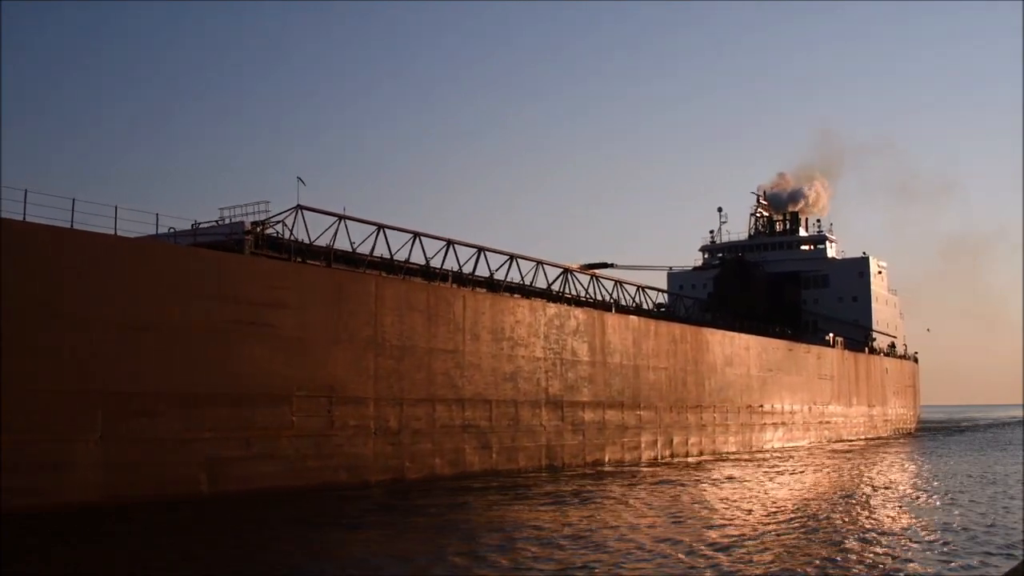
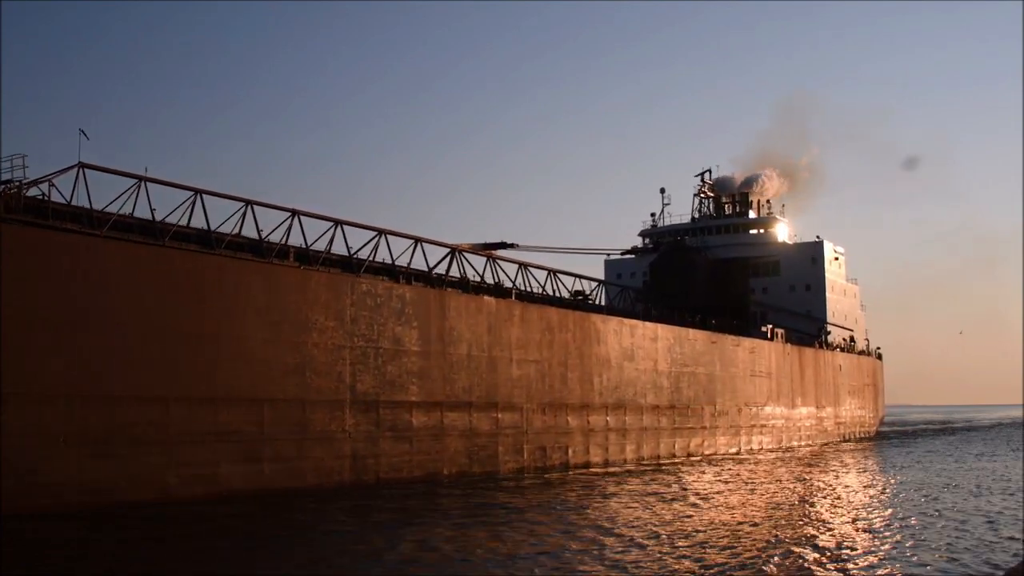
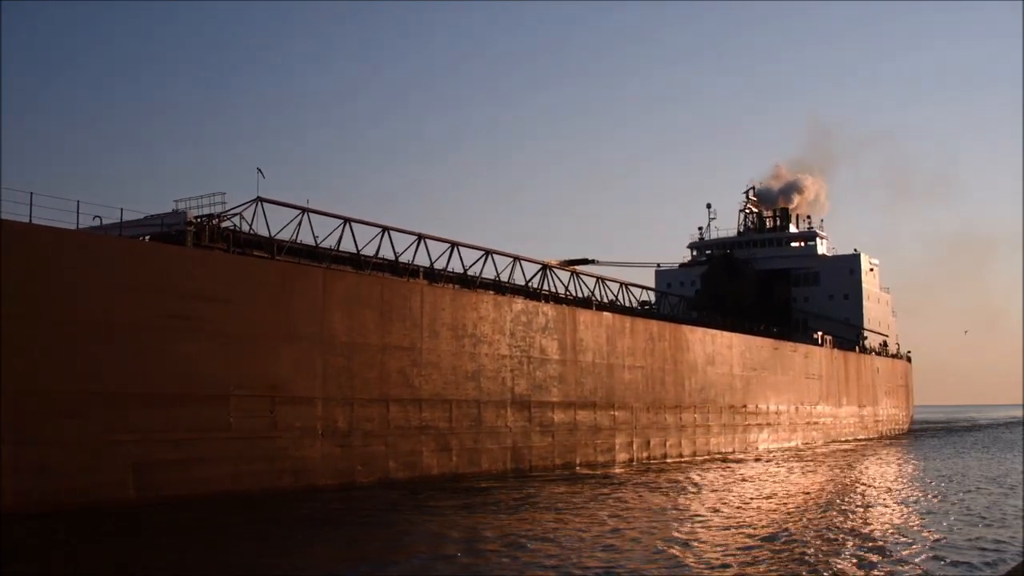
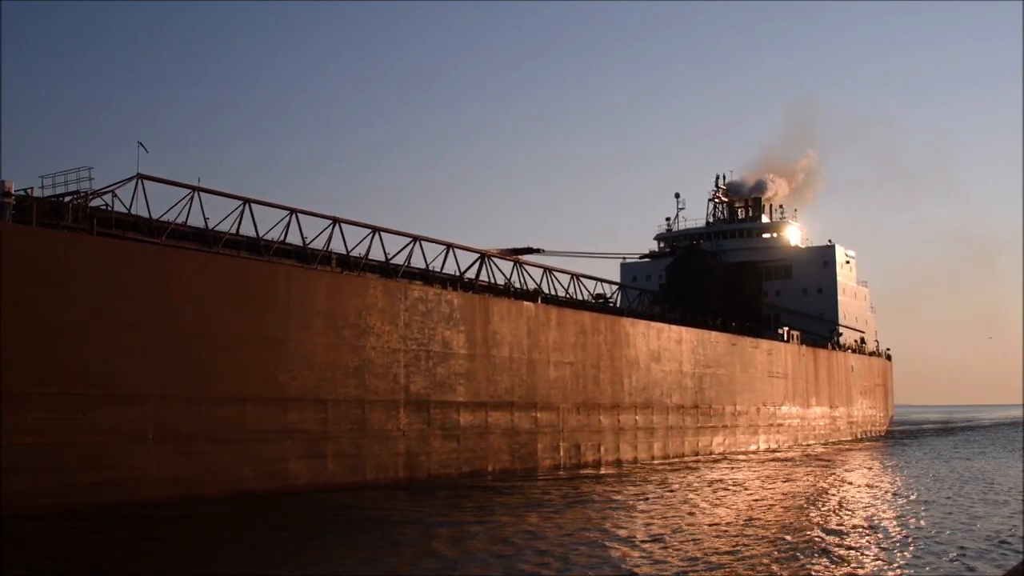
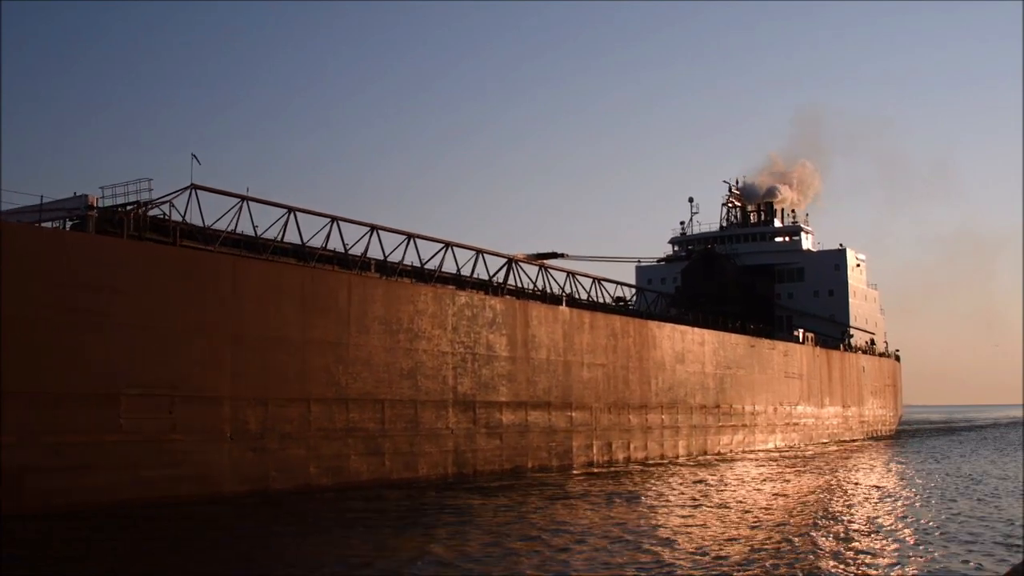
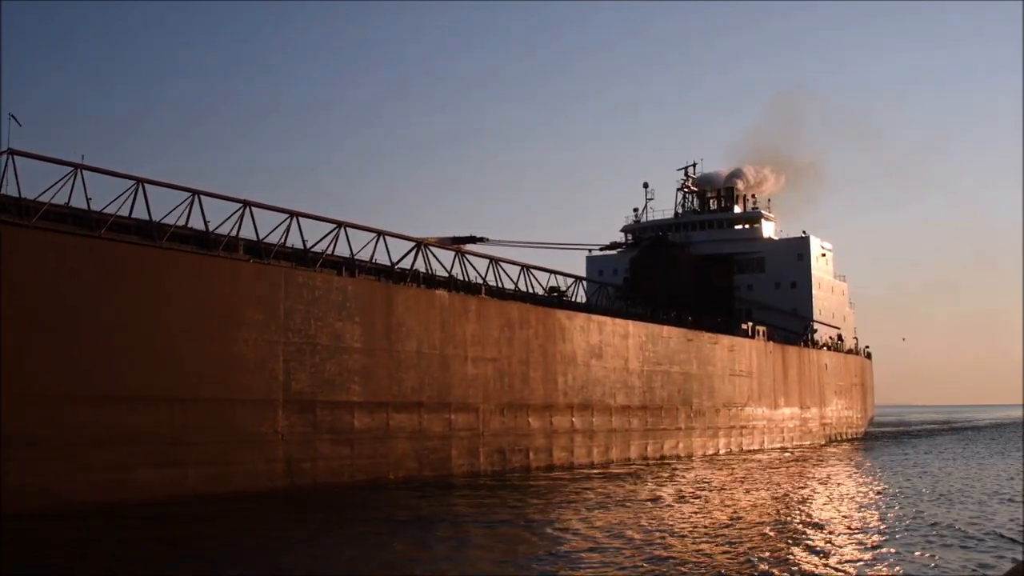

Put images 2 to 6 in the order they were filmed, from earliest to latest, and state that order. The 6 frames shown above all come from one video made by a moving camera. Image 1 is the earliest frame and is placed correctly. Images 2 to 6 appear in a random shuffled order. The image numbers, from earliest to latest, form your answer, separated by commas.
3, 5, 4, 2, 6
